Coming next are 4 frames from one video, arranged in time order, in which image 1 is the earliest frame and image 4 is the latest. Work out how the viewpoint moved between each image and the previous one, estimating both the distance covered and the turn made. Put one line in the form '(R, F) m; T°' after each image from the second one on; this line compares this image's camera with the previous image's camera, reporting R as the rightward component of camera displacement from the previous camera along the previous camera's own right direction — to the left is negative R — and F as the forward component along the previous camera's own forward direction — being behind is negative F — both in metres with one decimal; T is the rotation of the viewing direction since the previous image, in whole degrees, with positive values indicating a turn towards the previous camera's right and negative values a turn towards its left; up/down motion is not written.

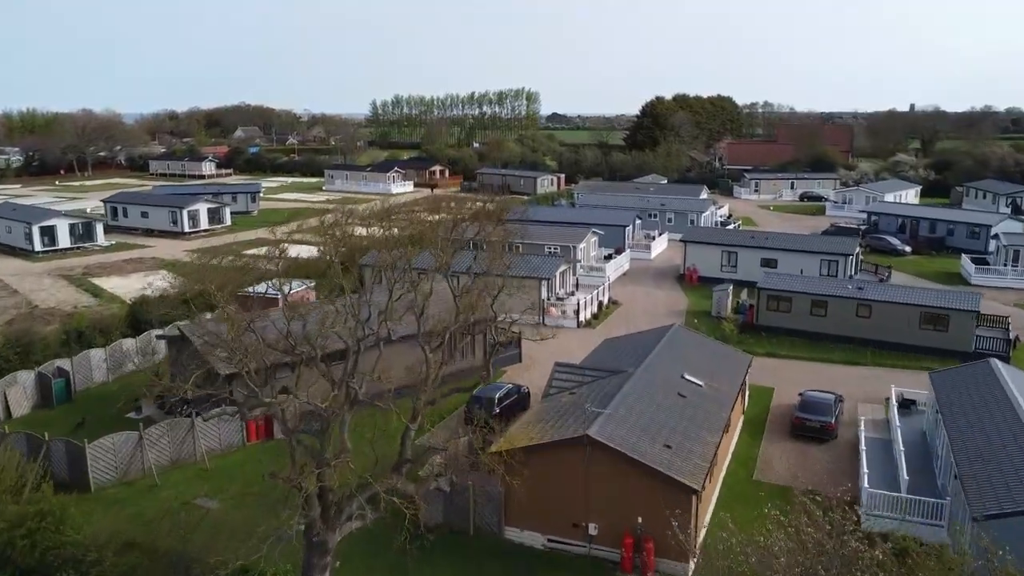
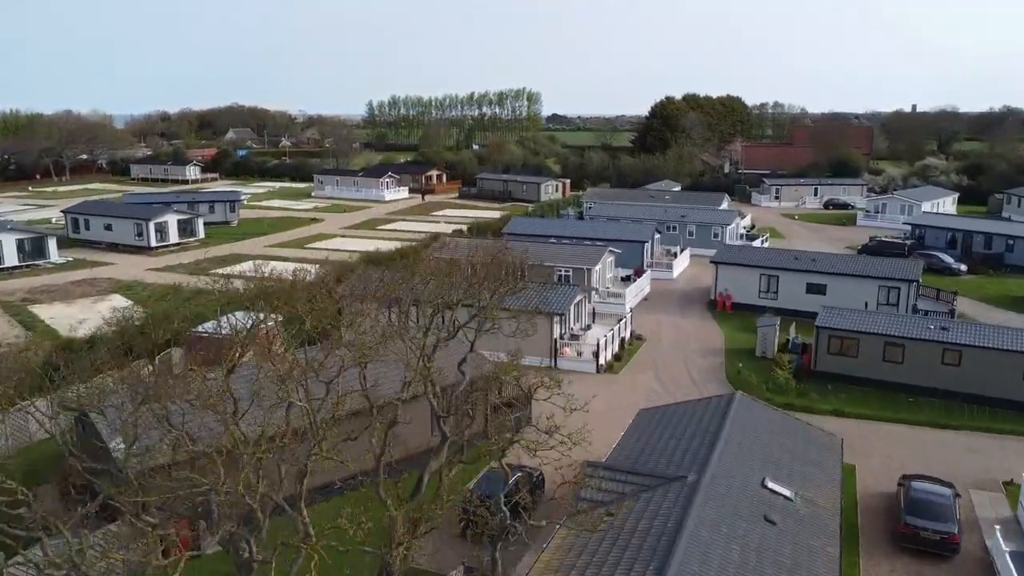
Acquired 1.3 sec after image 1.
(-0.2, +5.2) m; 0°
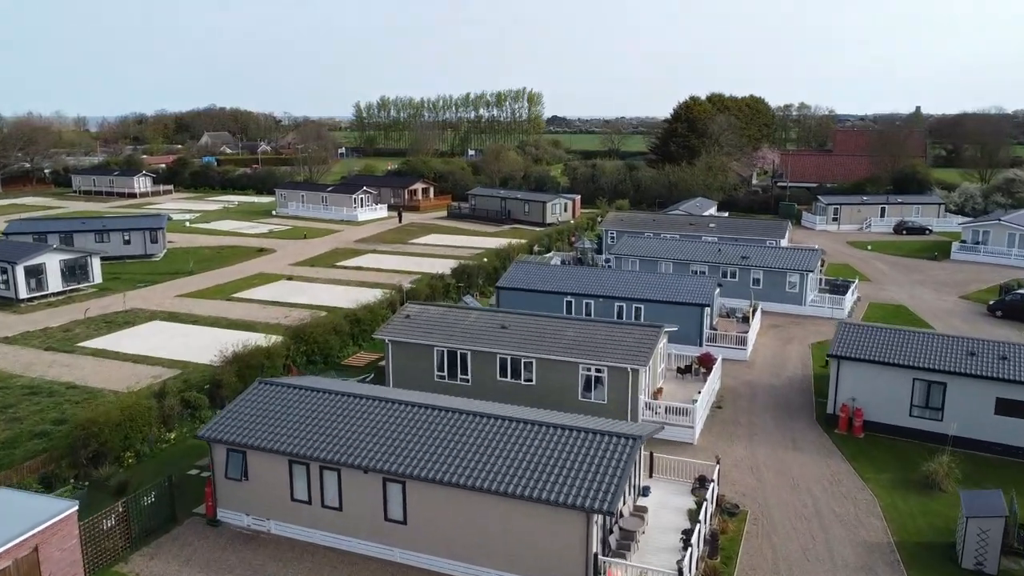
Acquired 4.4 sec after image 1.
(0.0, +12.4) m; 0°
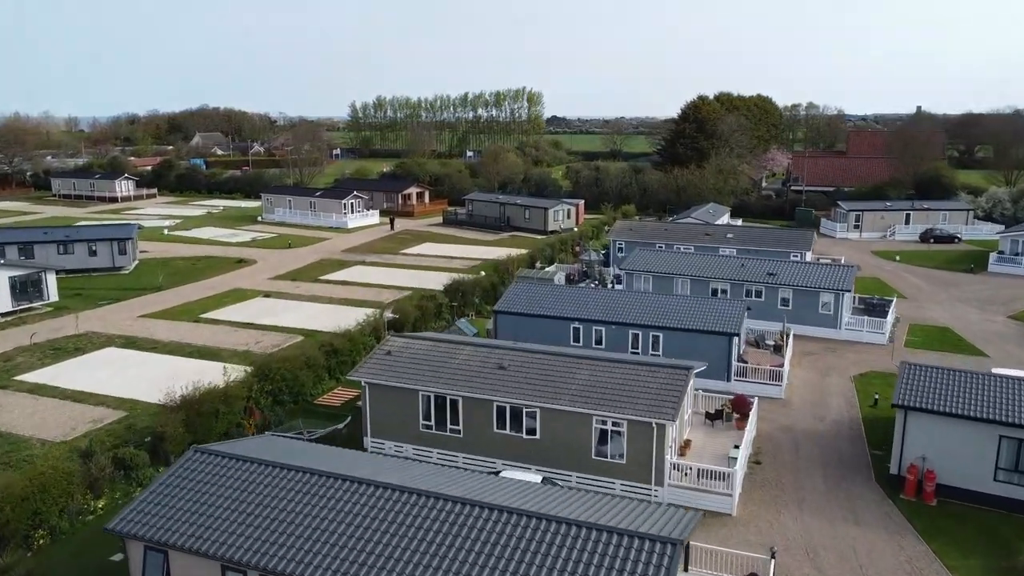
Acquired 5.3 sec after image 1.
(0.0, +3.6) m; 0°
